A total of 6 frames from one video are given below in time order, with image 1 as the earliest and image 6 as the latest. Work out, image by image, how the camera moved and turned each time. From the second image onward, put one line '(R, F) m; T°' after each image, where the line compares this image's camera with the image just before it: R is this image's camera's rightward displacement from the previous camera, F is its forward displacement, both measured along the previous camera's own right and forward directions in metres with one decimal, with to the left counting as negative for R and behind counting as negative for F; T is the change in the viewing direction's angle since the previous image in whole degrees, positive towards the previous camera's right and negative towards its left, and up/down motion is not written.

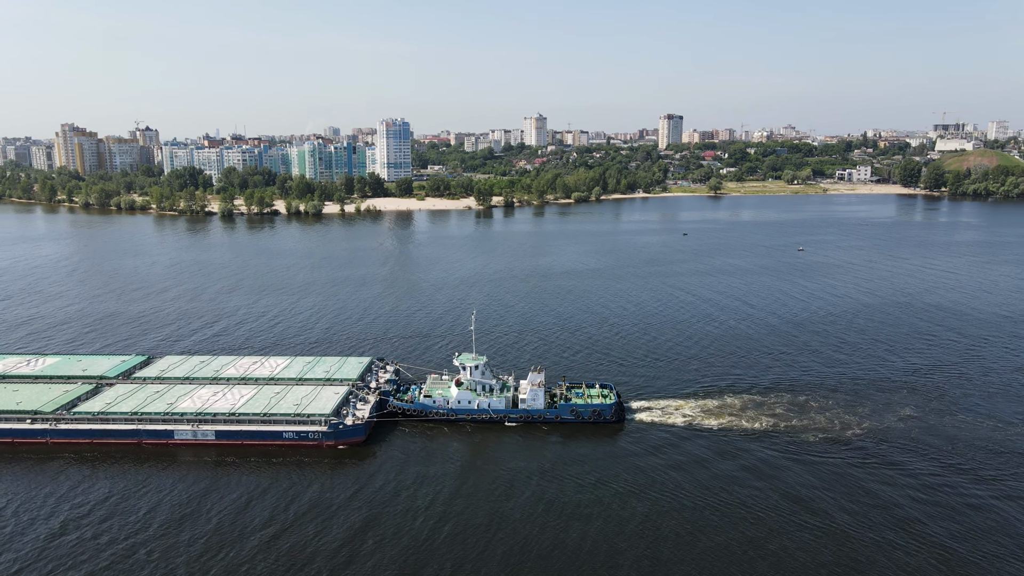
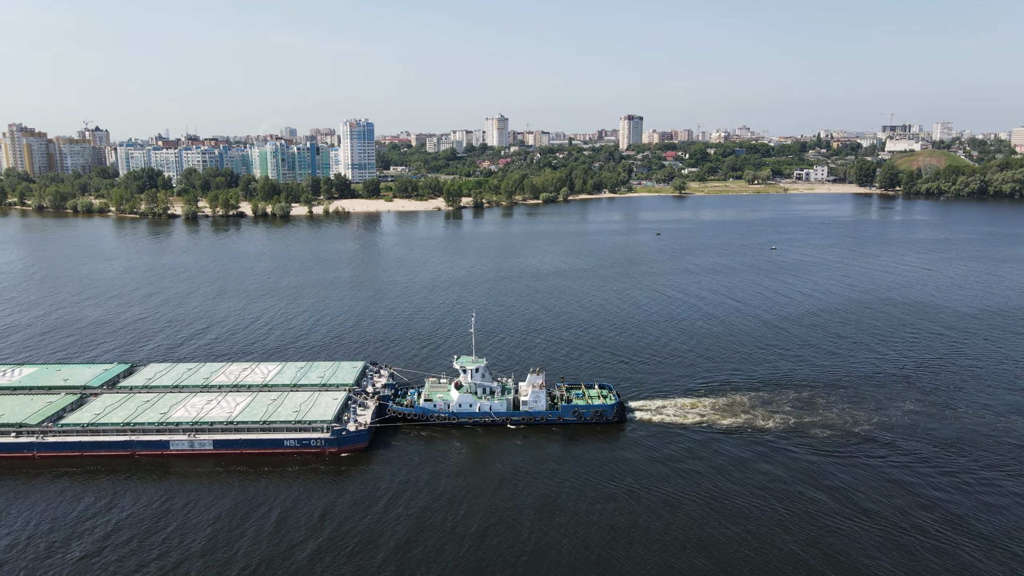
(-1.9, +0.4) m; +3°
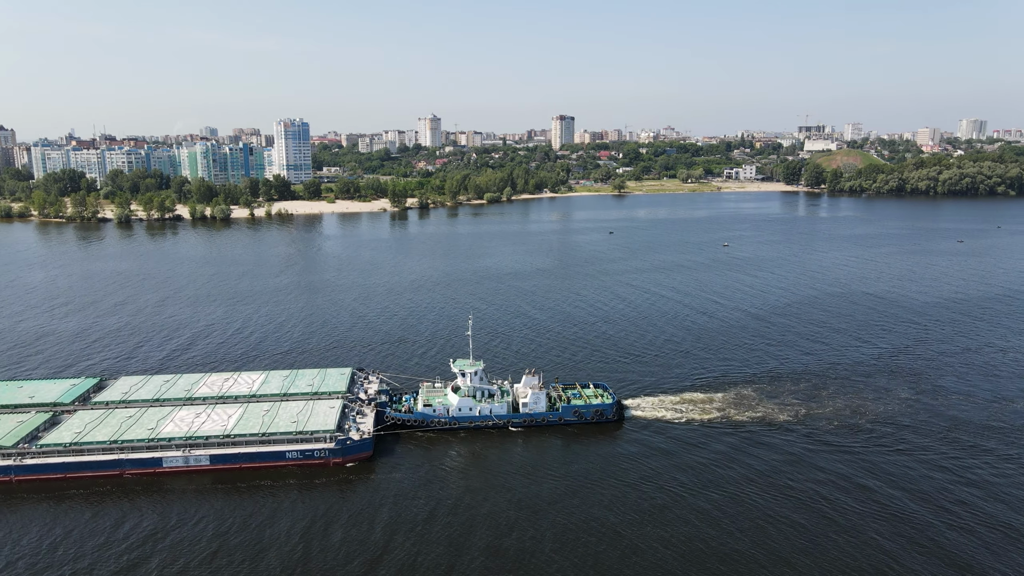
(-3.2, +0.6) m; +6°
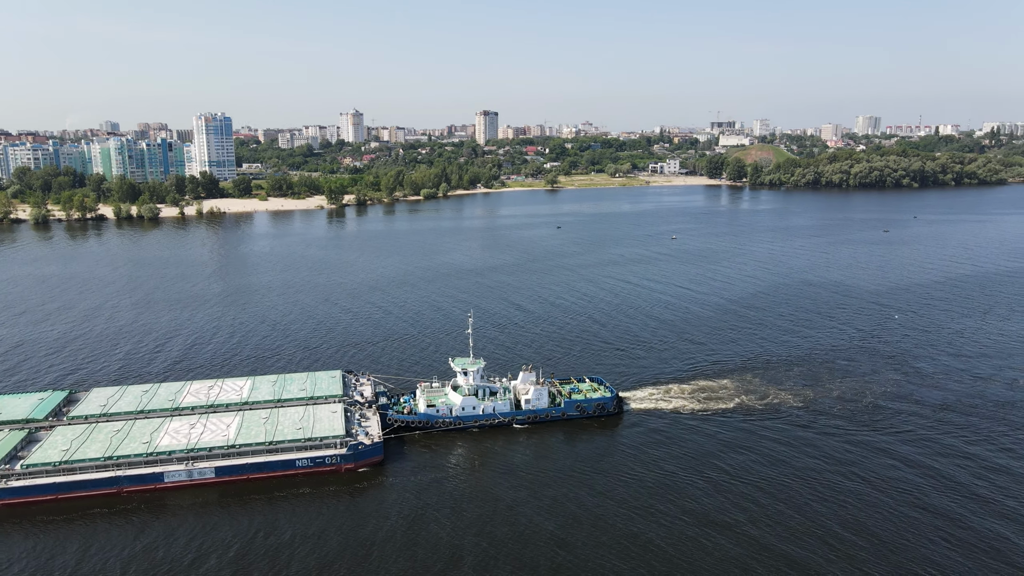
(-3.7, +0.6) m; +6°
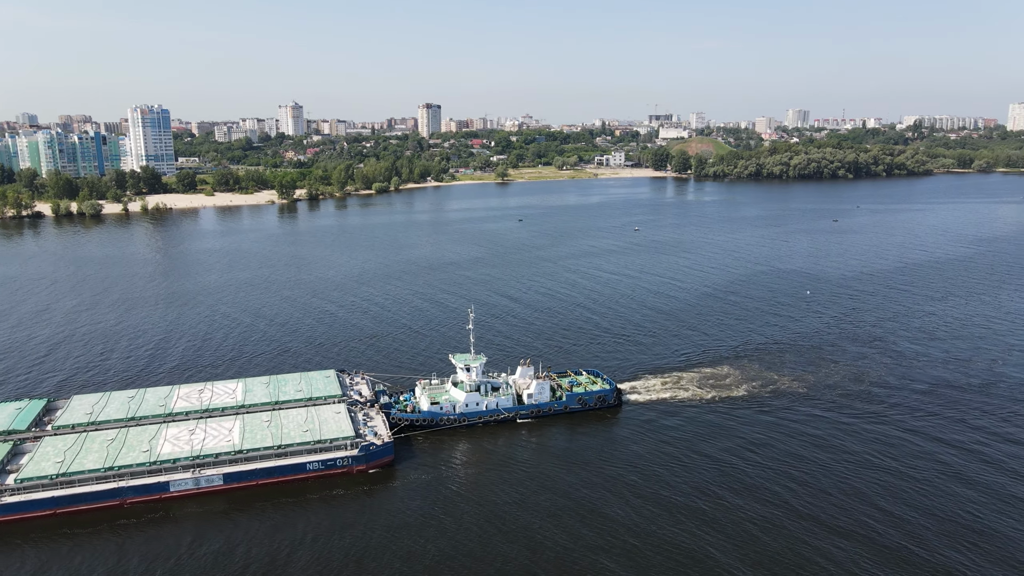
(-2.7, +0.4) m; +5°
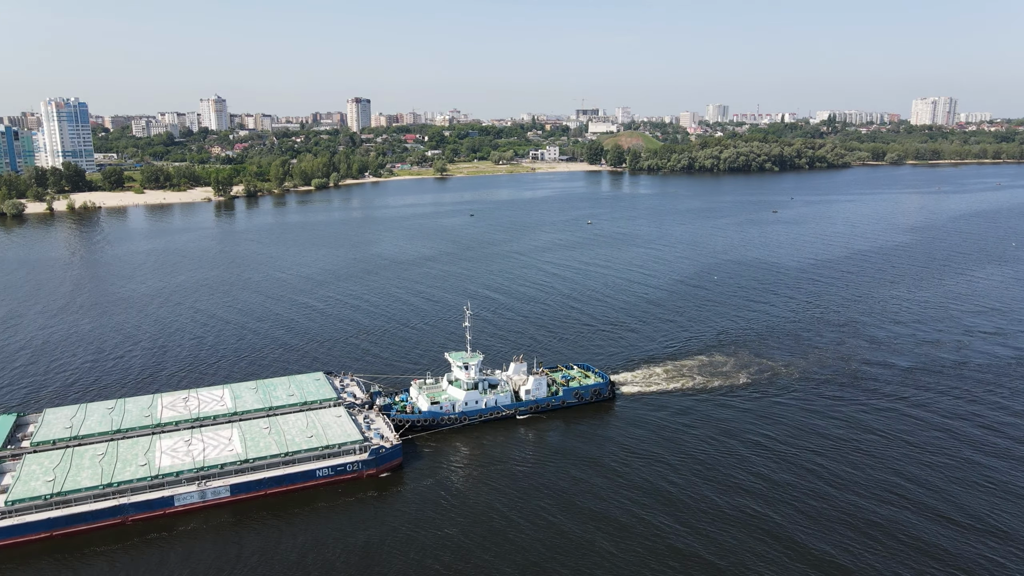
(-3.0, +0.5) m; +6°
